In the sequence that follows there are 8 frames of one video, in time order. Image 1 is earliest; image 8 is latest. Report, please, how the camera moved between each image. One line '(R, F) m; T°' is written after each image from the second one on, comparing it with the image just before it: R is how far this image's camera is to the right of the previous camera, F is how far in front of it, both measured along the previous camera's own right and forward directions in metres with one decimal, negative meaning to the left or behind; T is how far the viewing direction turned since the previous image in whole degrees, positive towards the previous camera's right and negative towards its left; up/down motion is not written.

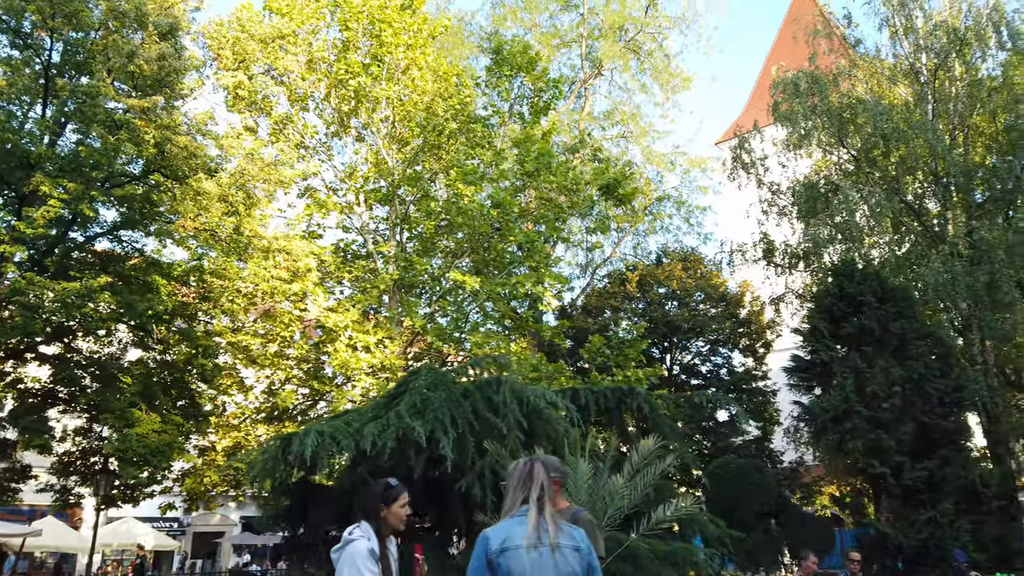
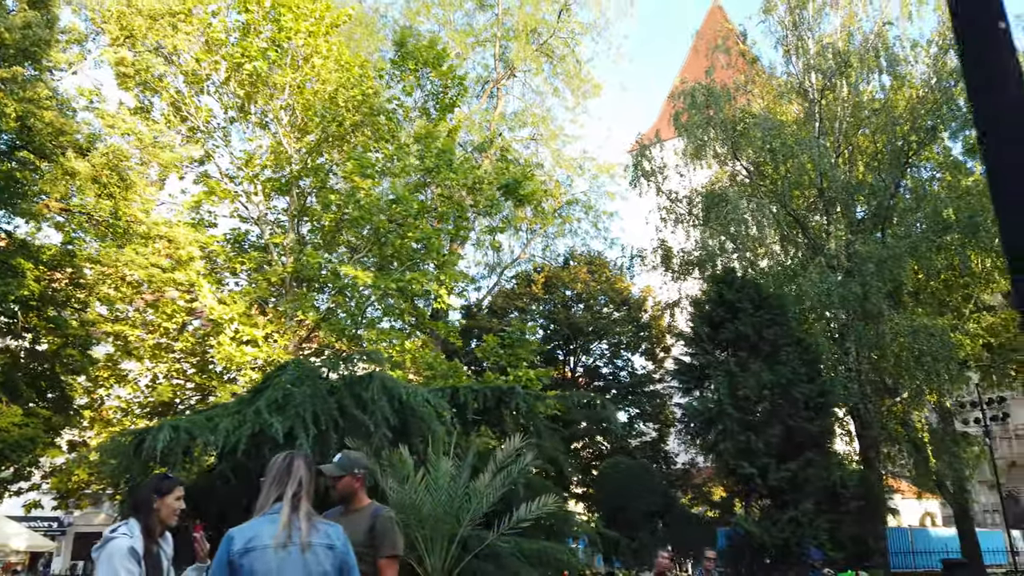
(+0.5, 0.0) m; +6°
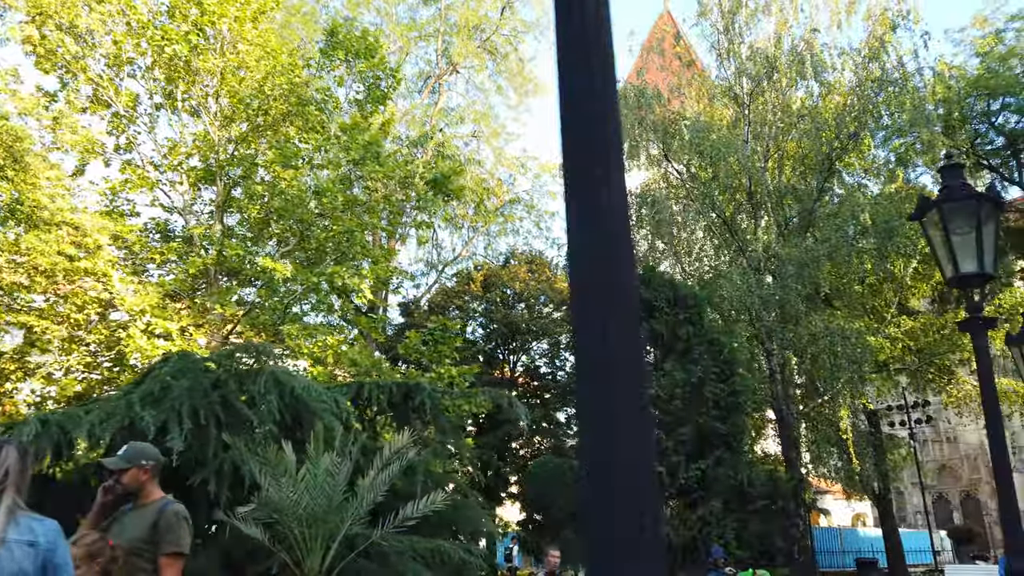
(+0.6, +0.2) m; +3°
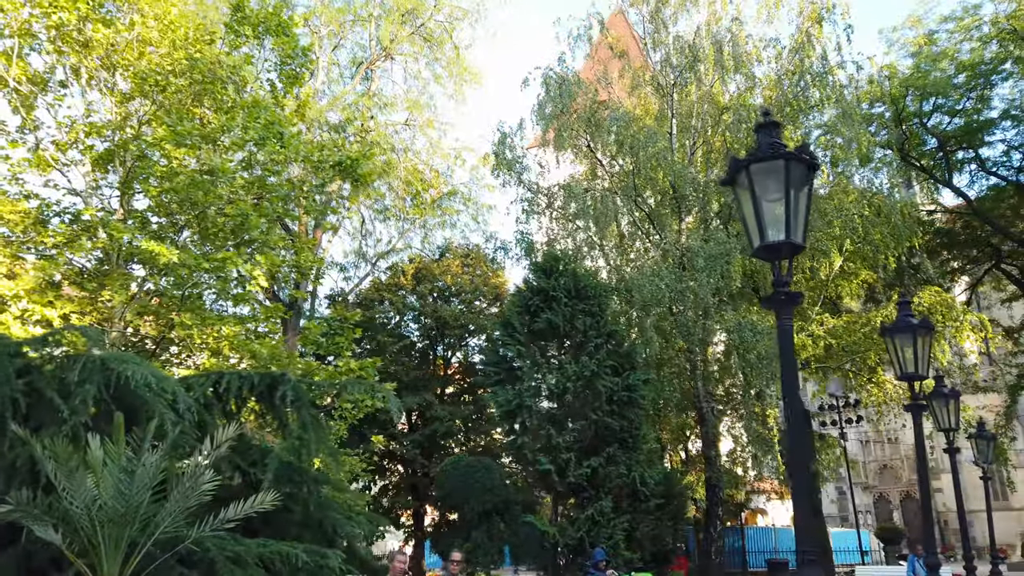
(+1.1, +0.6) m; +3°
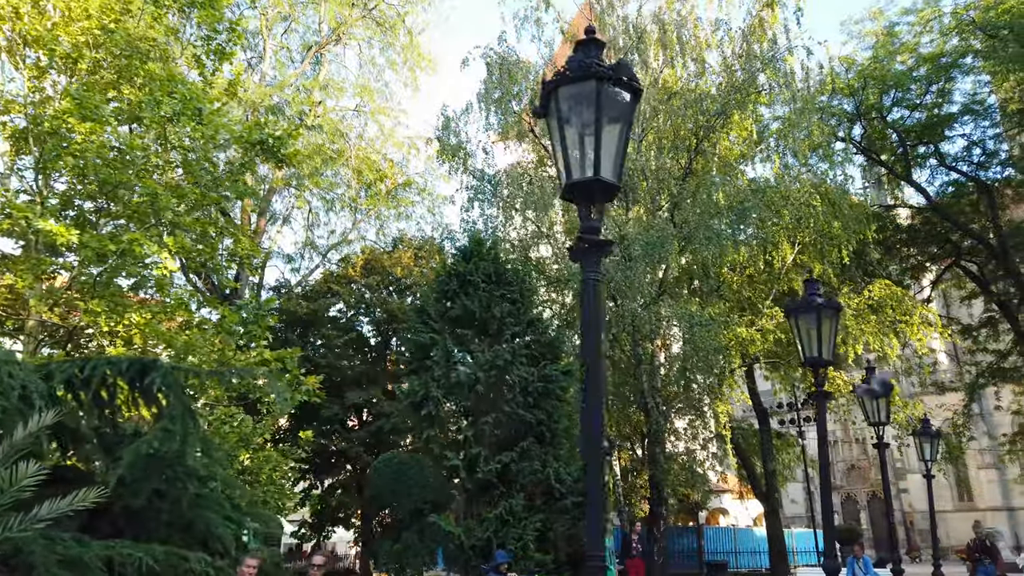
(+0.9, +0.7) m; +1°
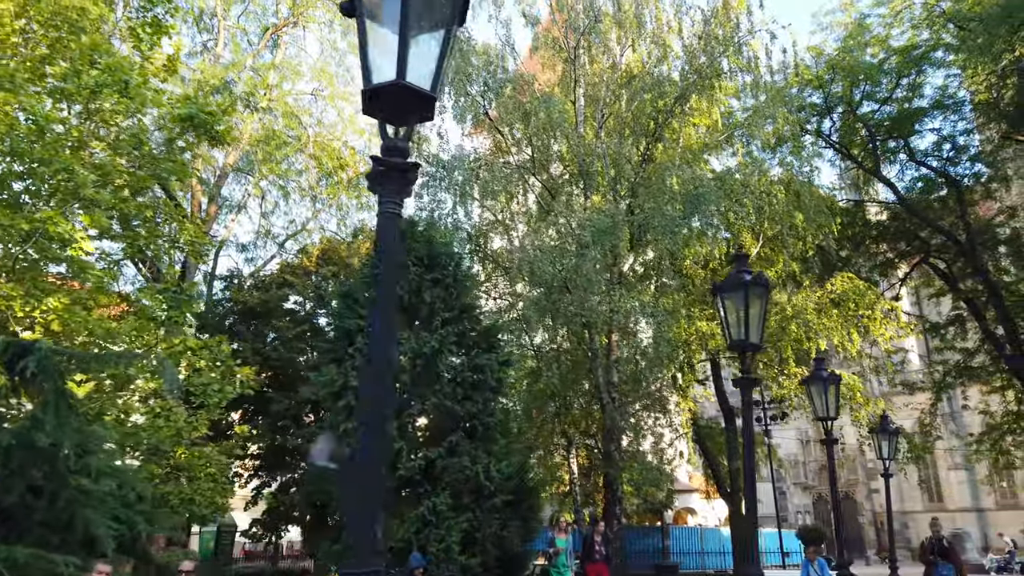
(+0.6, +0.7) m; +1°
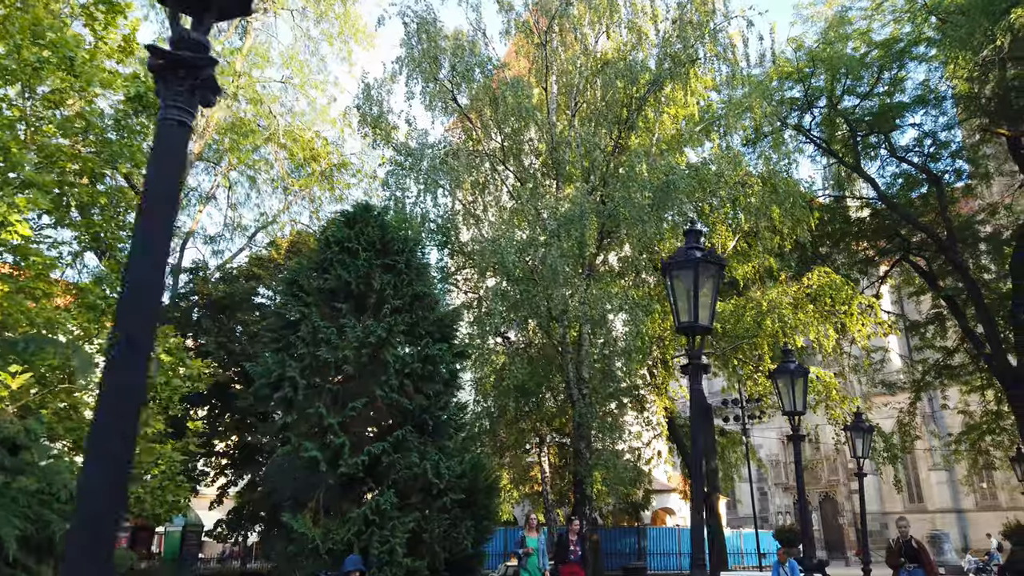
(+0.4, +0.5) m; +1°
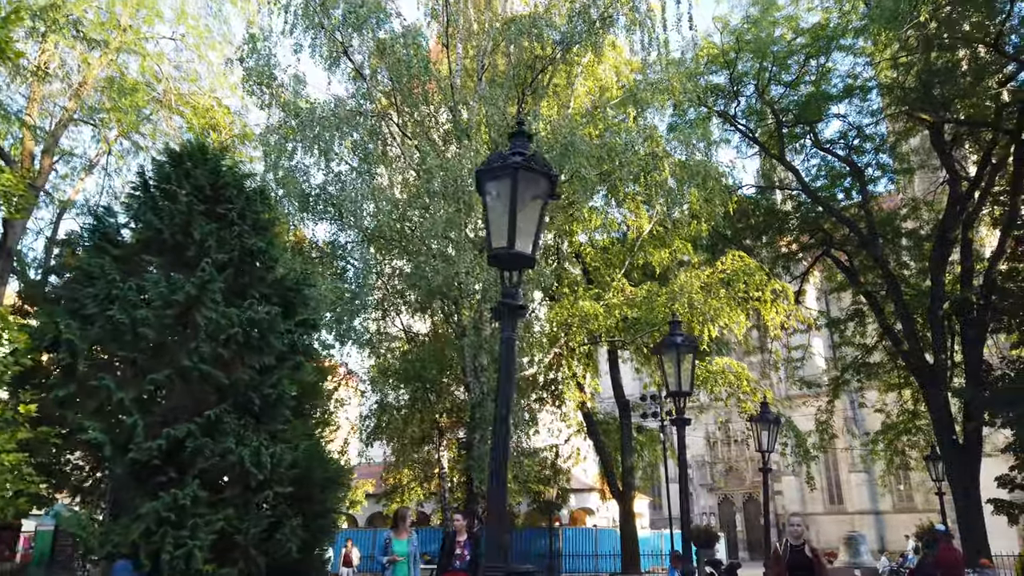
(+0.9, +1.3) m; +4°
